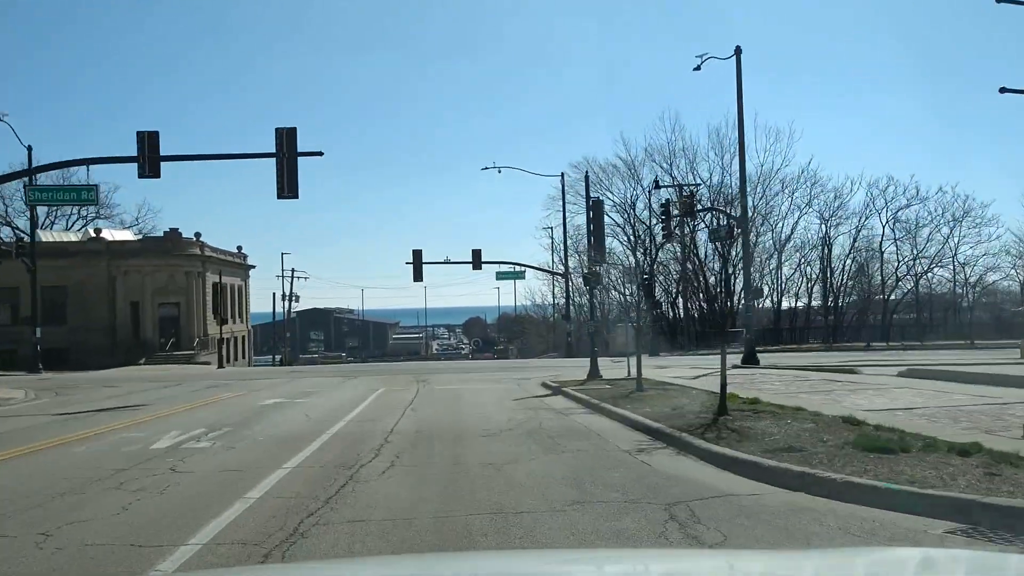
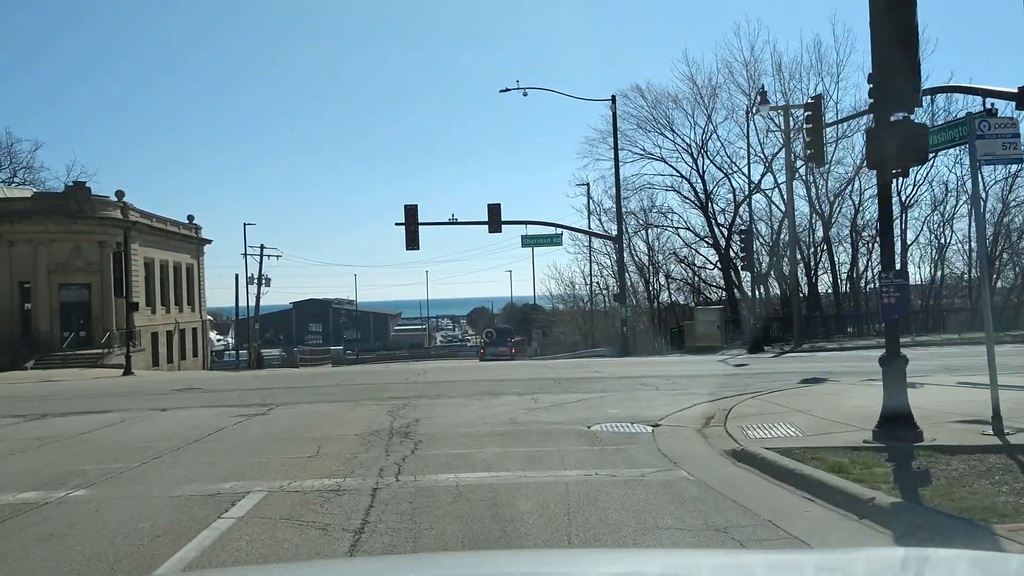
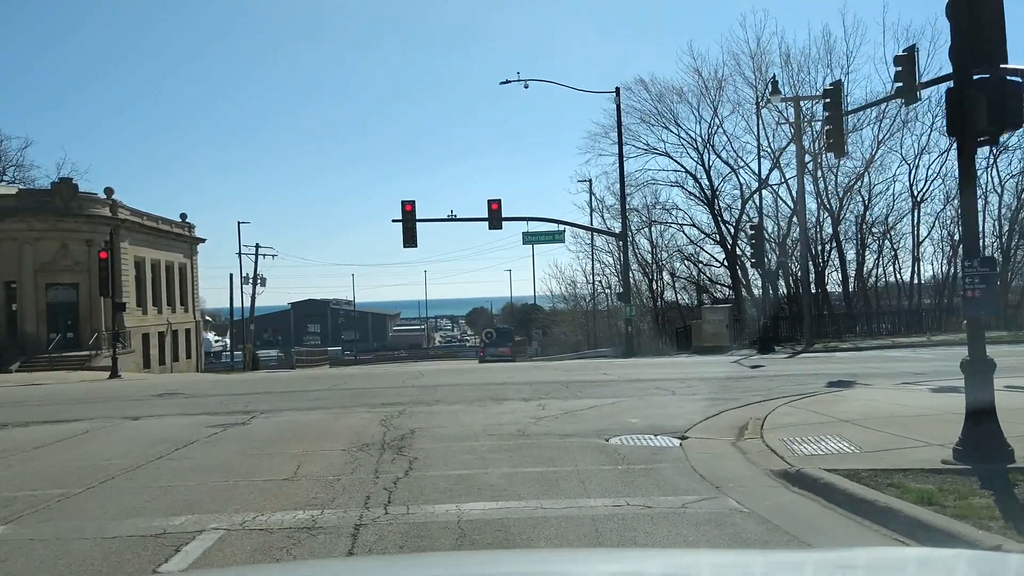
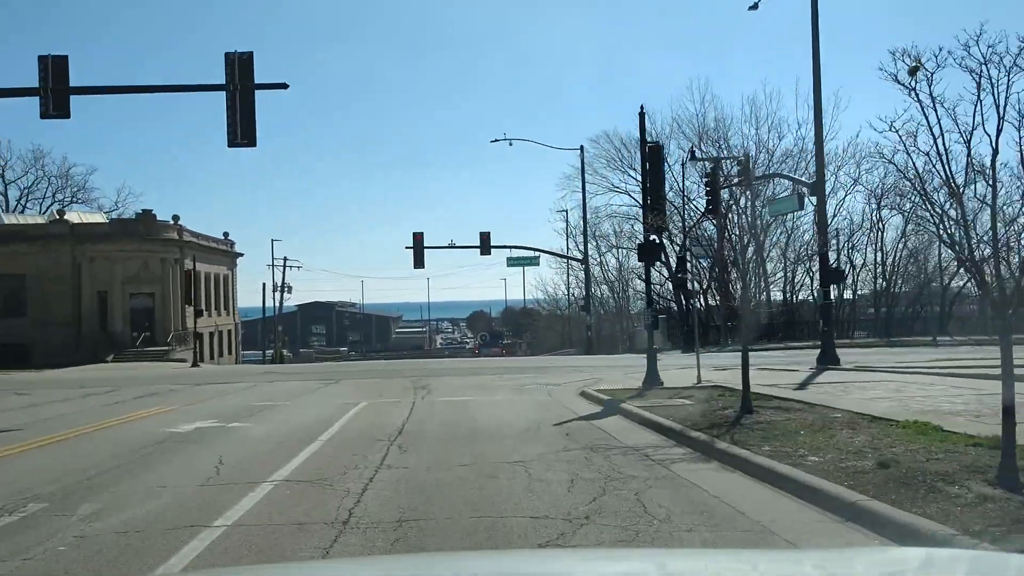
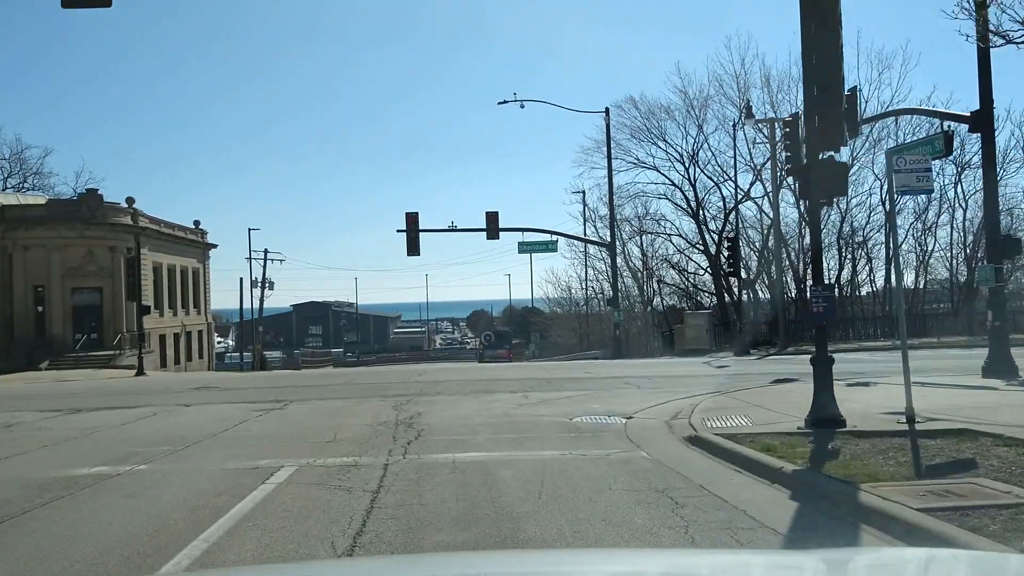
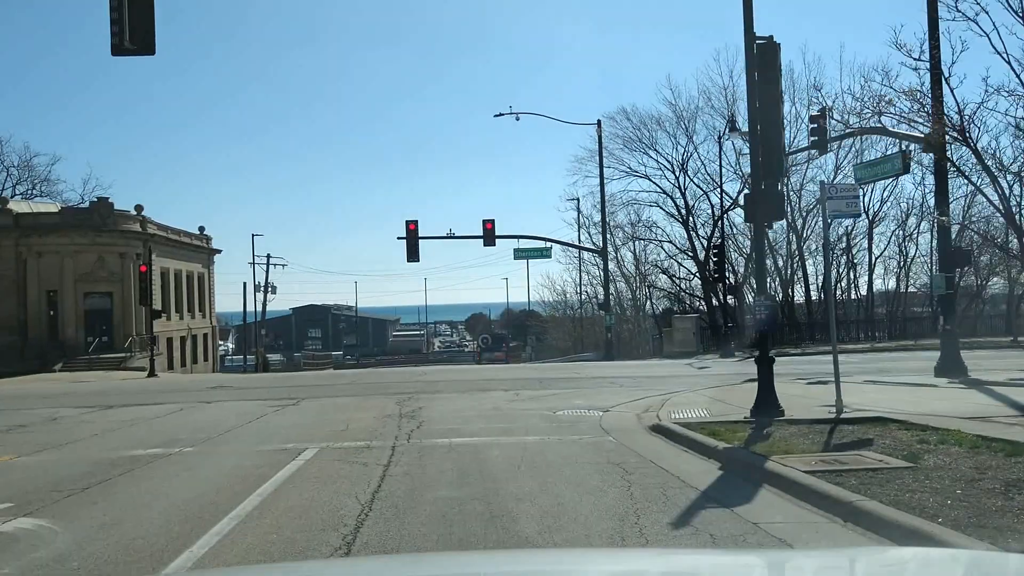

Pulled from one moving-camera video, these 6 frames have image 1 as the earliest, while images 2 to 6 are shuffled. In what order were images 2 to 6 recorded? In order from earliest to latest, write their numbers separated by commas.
4, 6, 5, 2, 3
